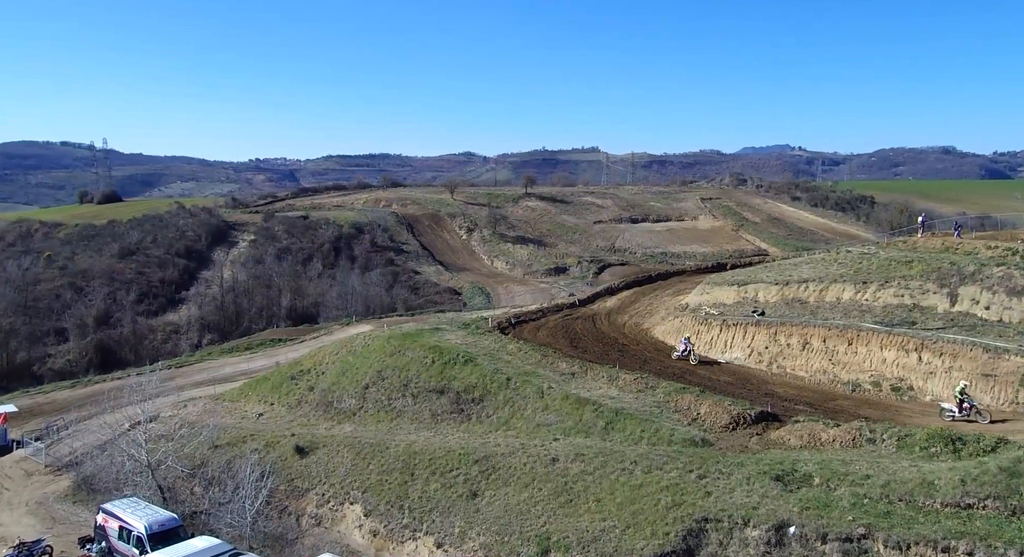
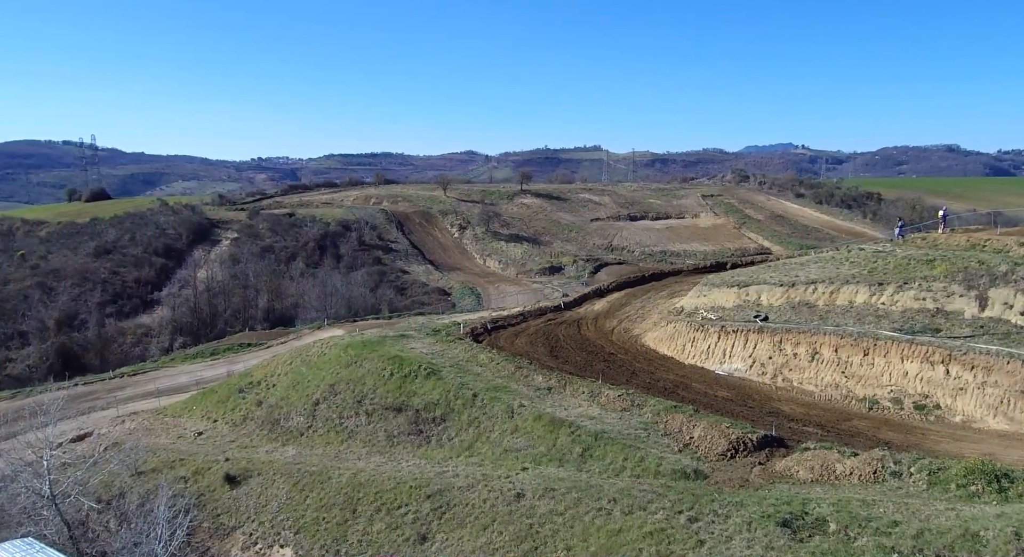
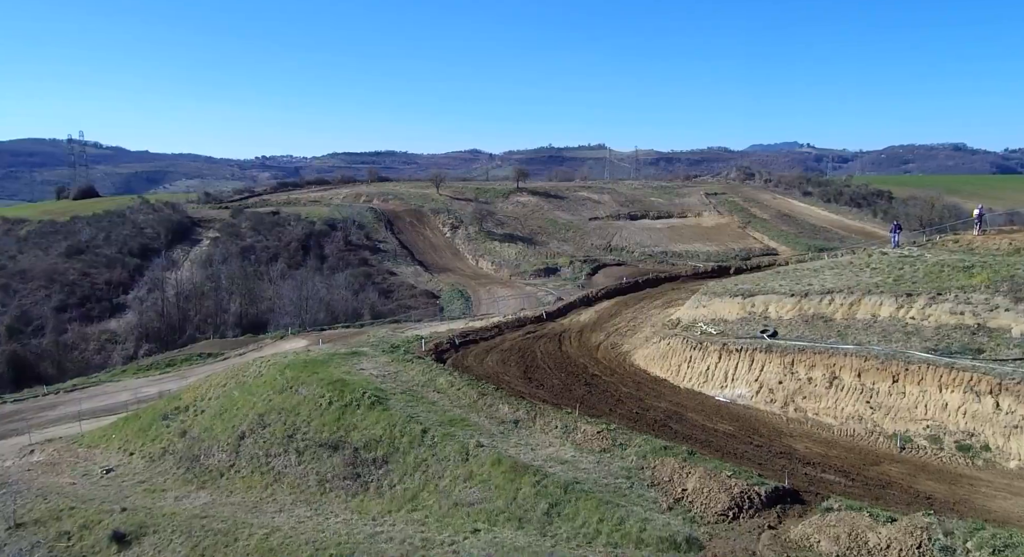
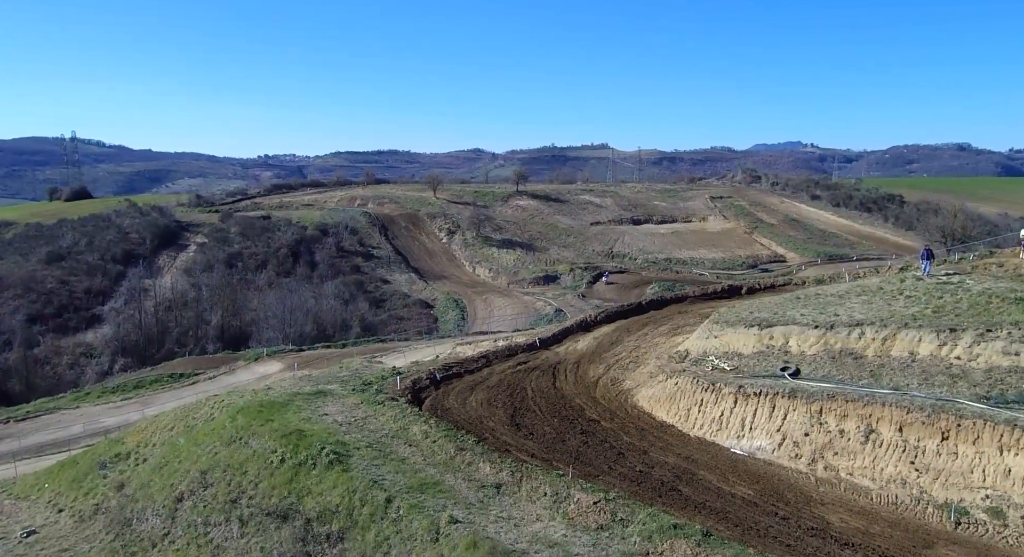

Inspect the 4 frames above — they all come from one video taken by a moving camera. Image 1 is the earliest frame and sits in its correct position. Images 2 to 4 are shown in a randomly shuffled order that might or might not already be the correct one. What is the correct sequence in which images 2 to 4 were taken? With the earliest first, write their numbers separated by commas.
2, 3, 4
